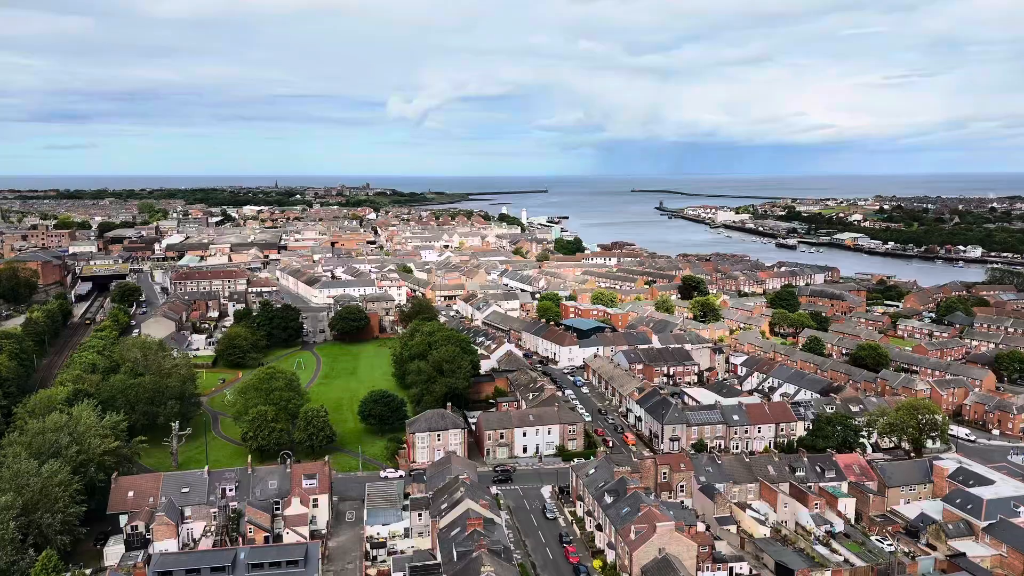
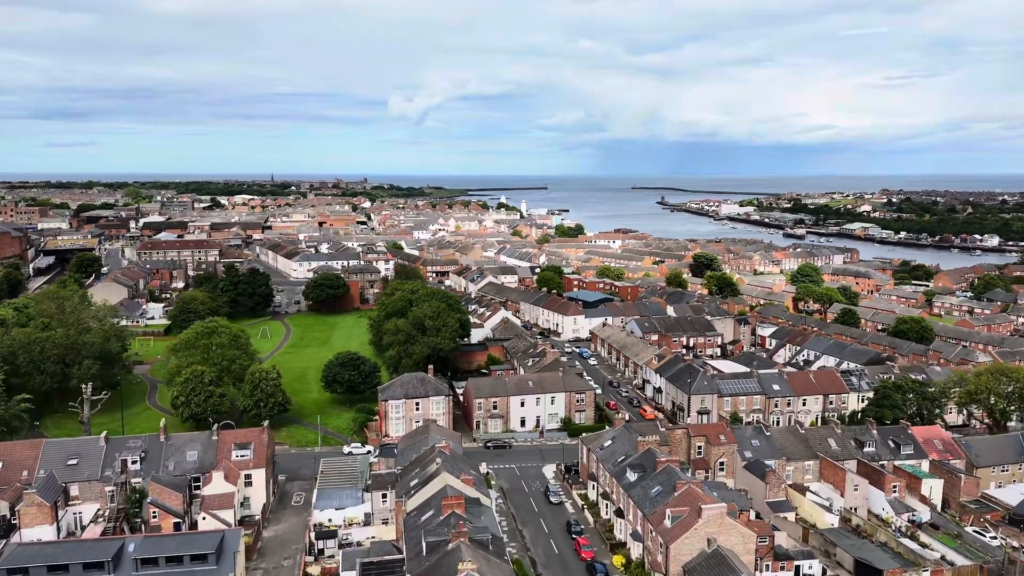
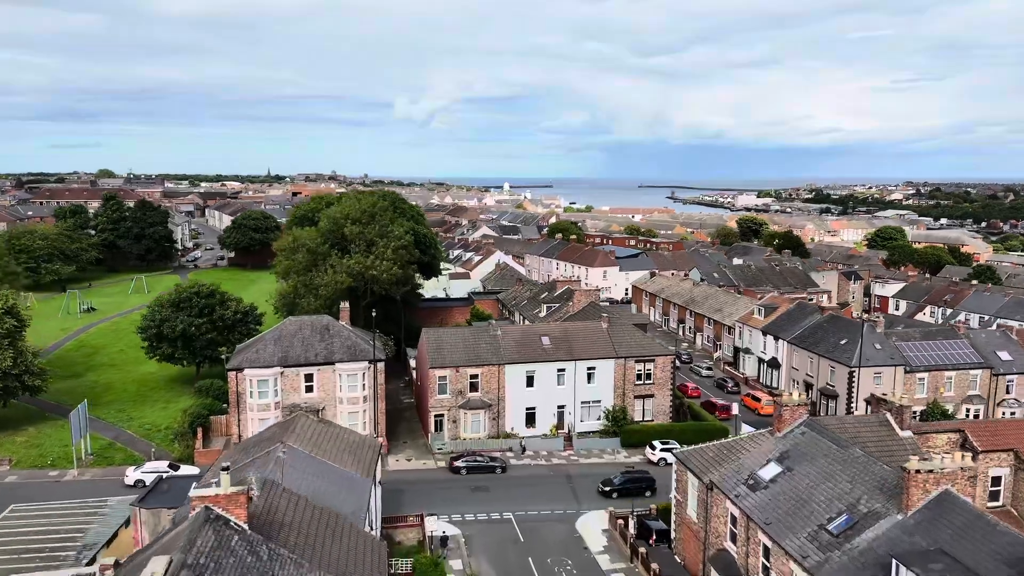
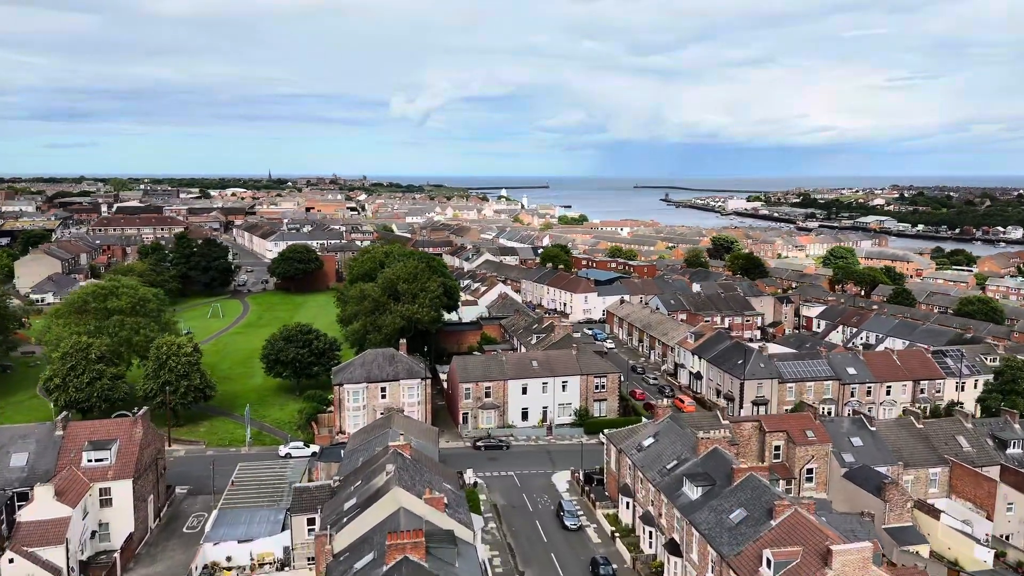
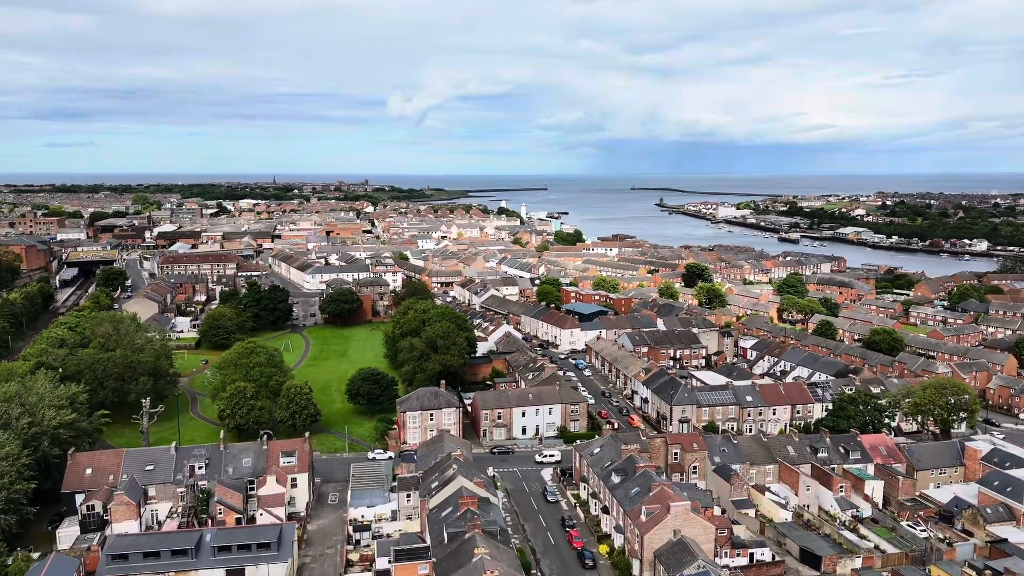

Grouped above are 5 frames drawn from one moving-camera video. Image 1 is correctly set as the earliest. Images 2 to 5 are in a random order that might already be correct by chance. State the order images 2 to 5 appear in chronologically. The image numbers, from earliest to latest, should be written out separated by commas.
5, 2, 4, 3
